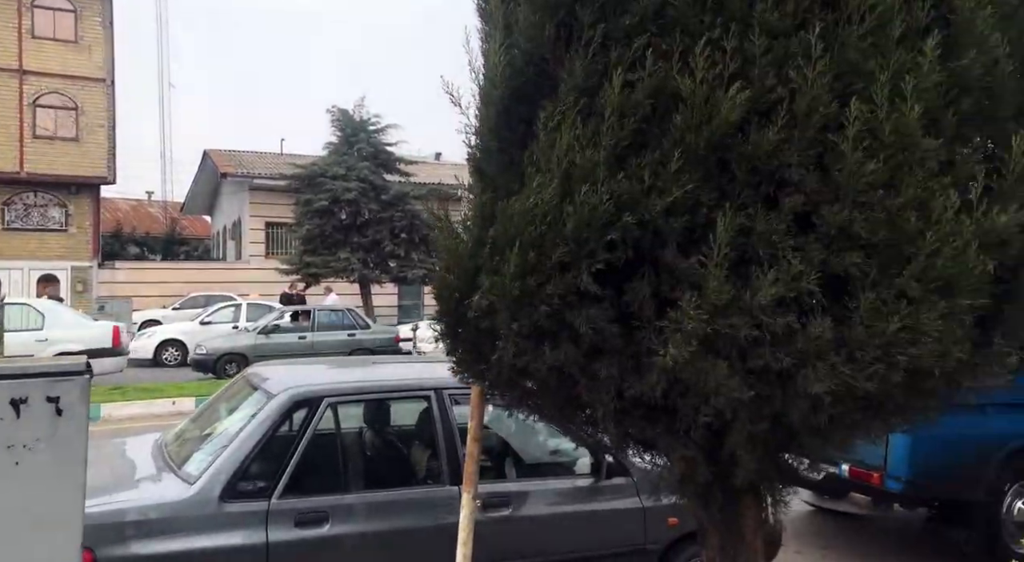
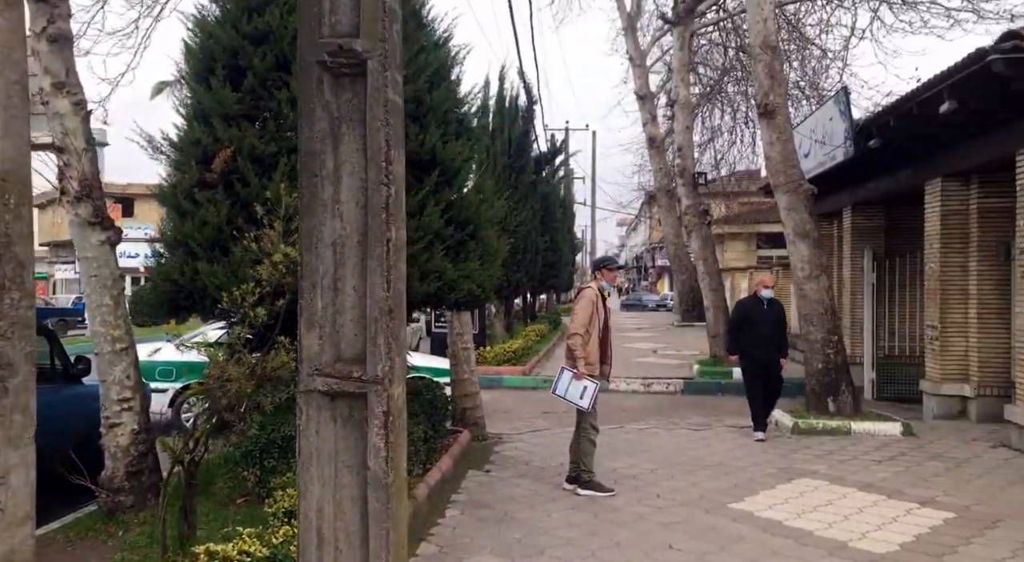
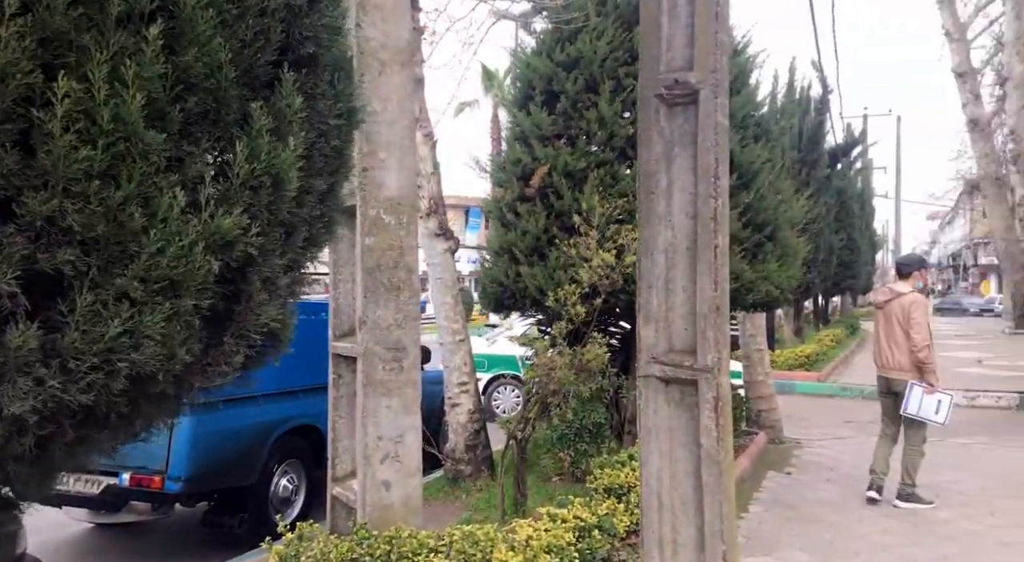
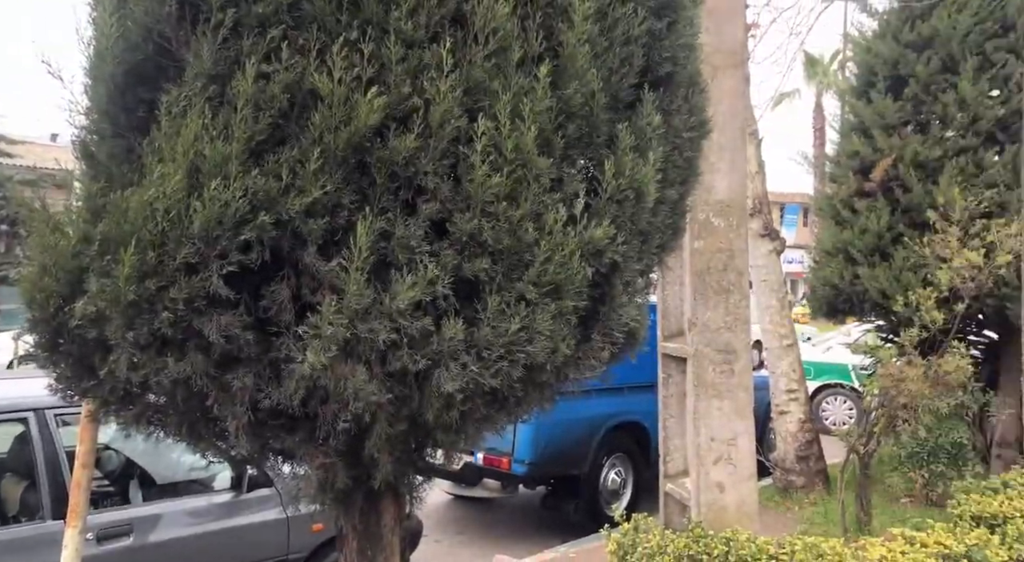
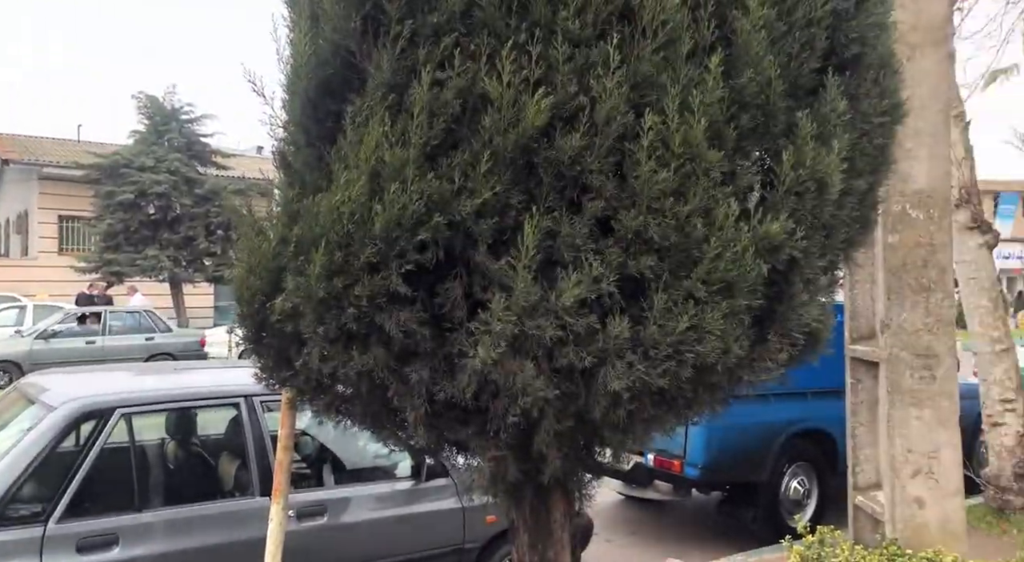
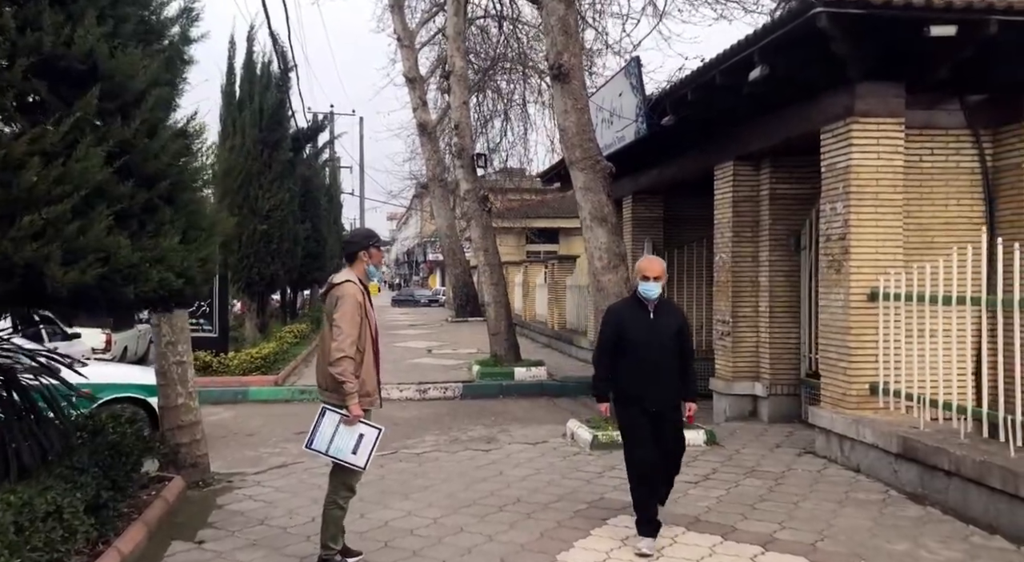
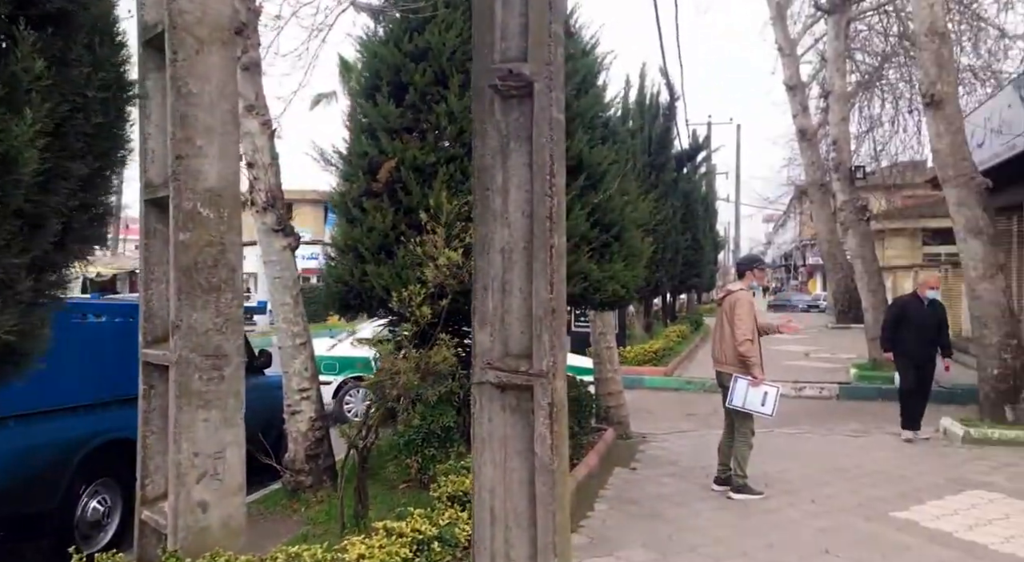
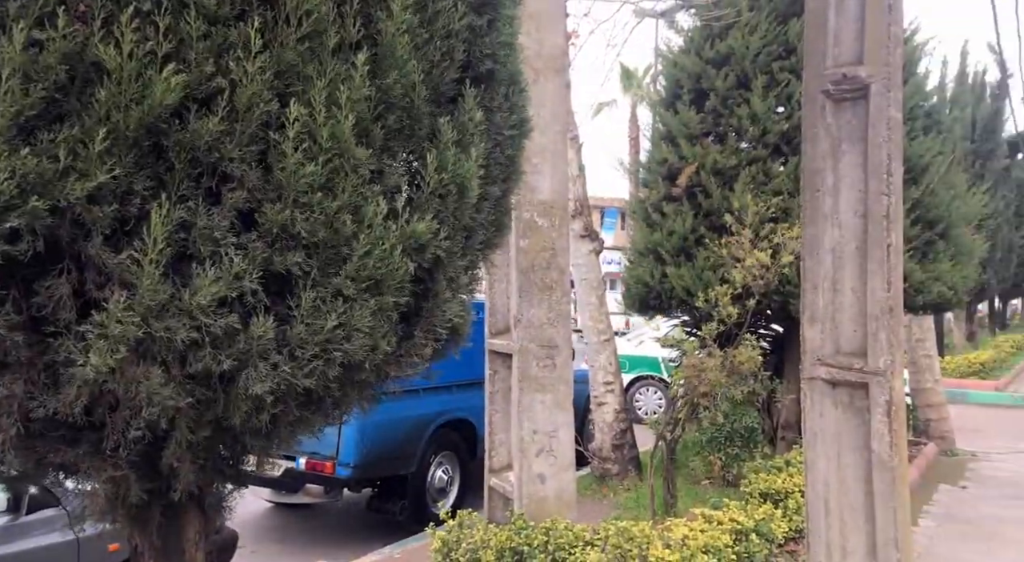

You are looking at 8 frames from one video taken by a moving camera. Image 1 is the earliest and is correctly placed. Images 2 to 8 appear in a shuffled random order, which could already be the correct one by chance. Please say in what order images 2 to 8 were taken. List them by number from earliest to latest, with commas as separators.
5, 4, 8, 3, 7, 2, 6
